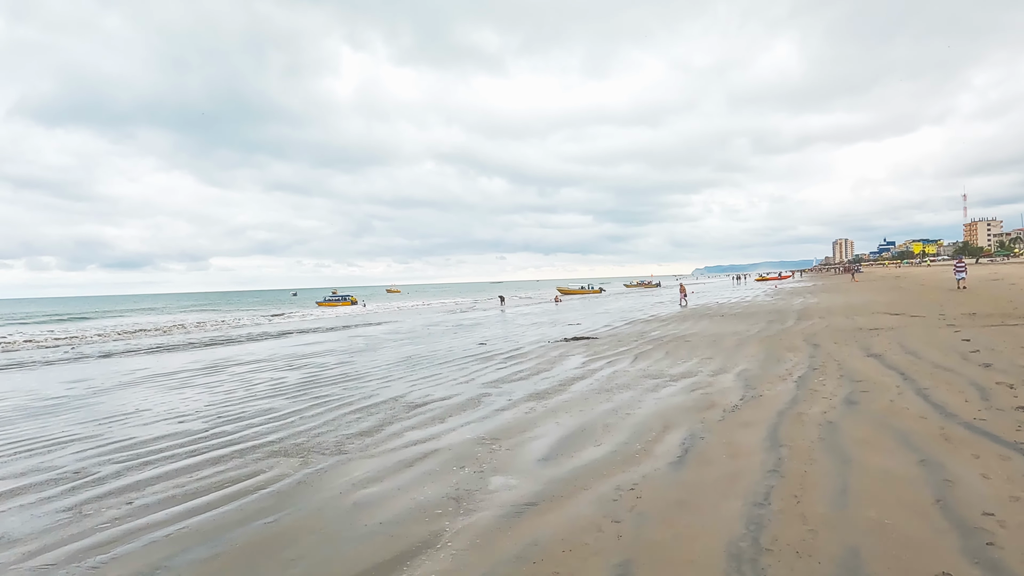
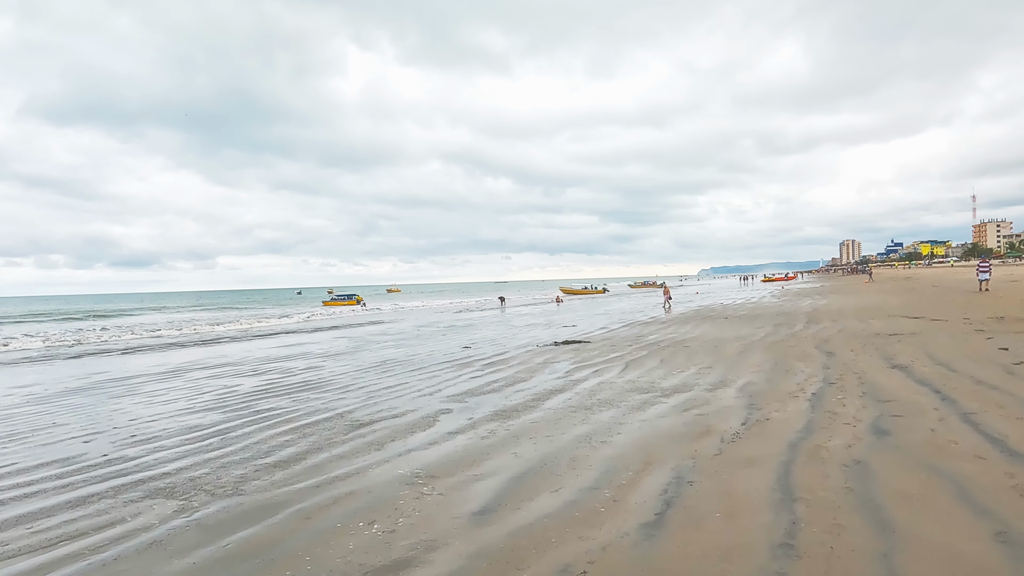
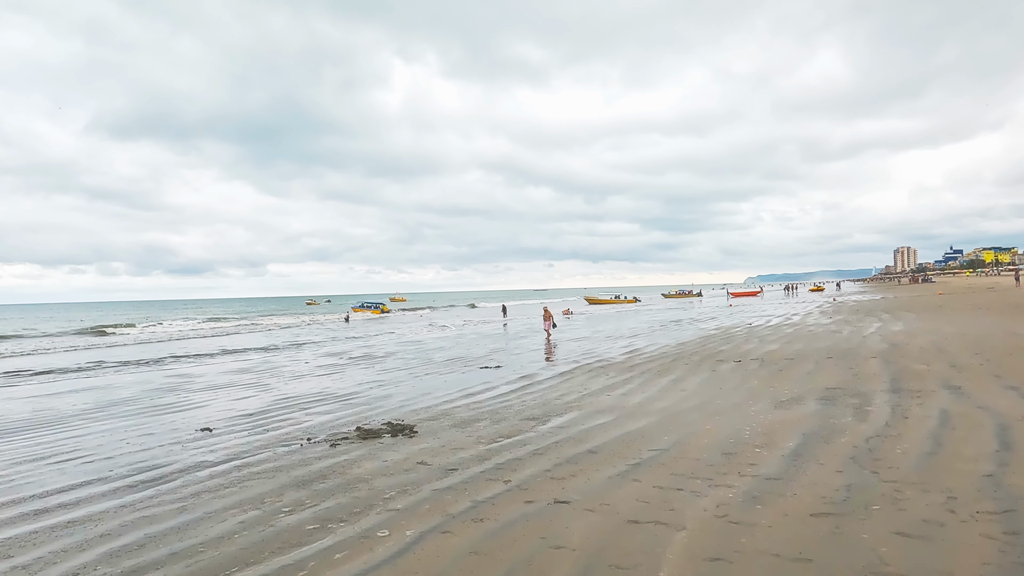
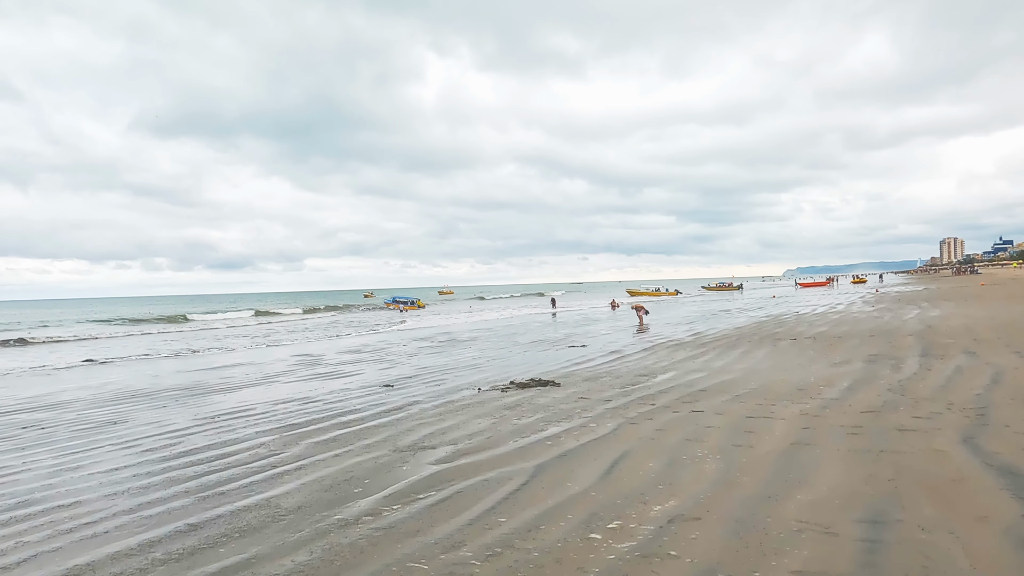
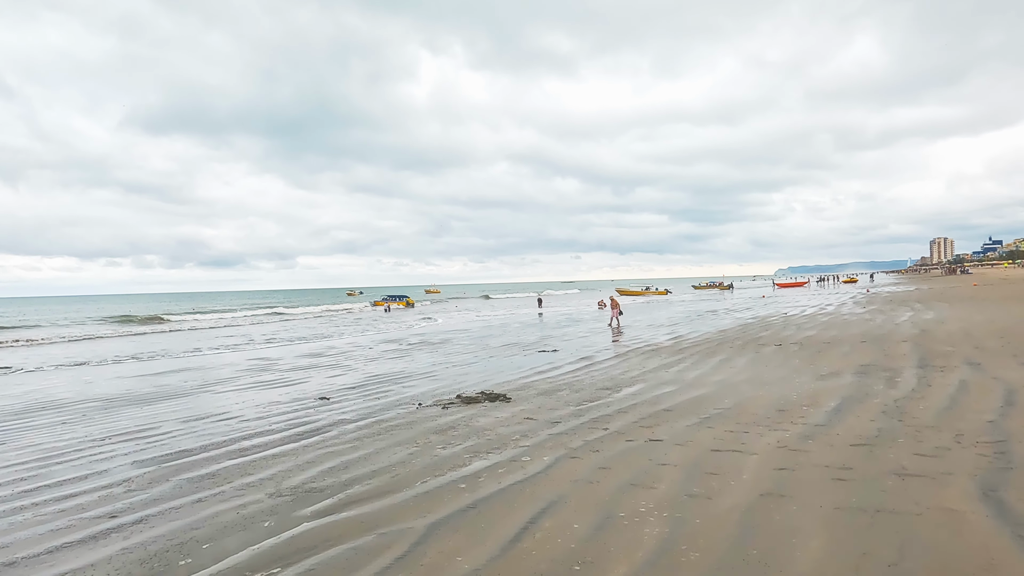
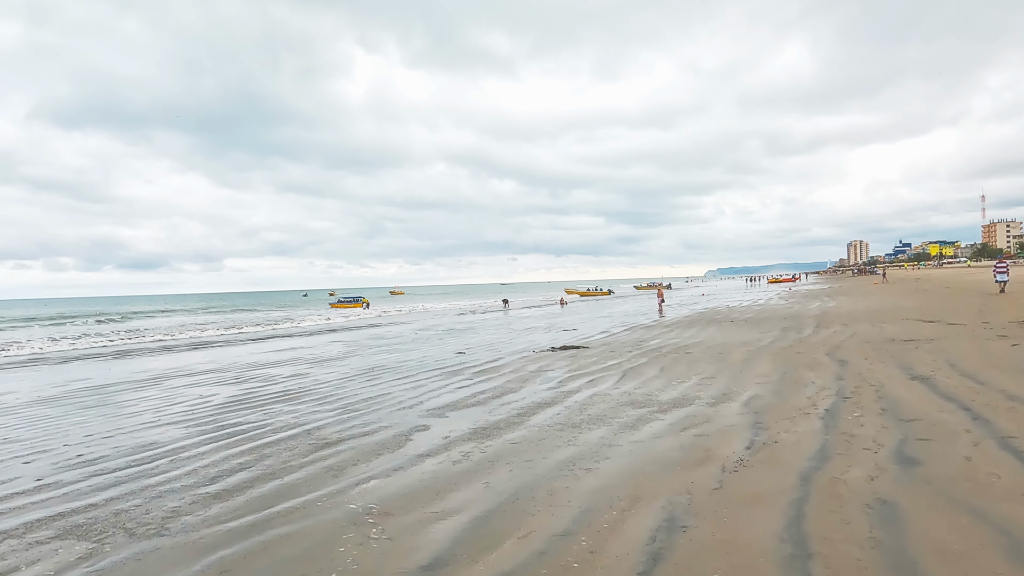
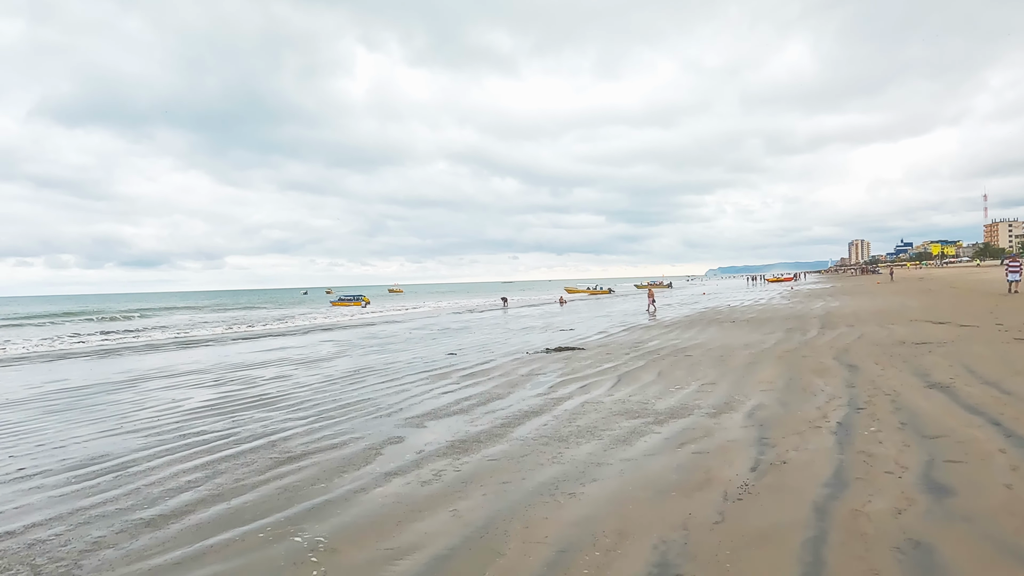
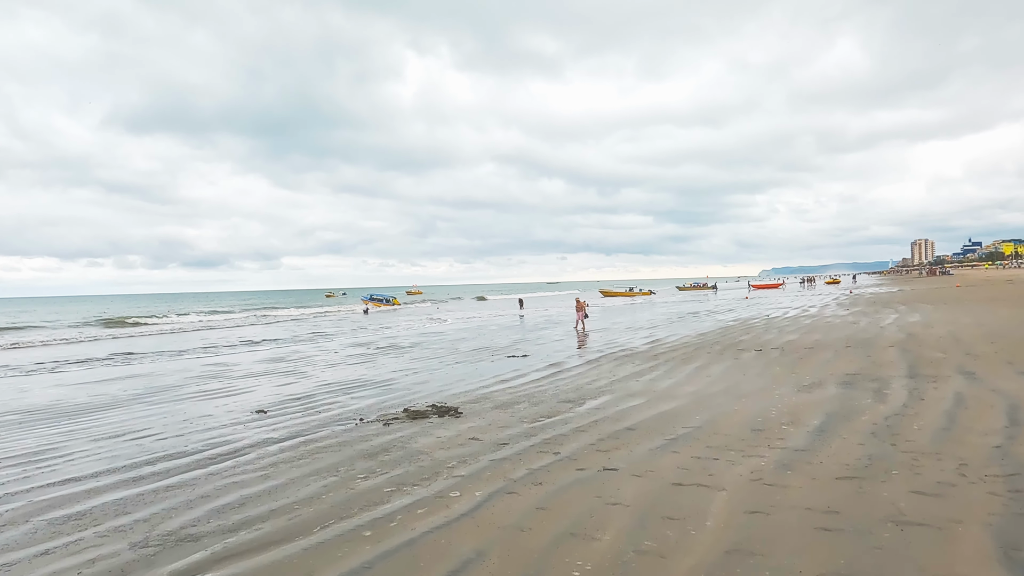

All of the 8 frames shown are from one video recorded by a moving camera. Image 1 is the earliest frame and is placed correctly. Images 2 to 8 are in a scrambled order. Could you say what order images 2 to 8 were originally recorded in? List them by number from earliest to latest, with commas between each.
2, 6, 7, 4, 5, 8, 3
